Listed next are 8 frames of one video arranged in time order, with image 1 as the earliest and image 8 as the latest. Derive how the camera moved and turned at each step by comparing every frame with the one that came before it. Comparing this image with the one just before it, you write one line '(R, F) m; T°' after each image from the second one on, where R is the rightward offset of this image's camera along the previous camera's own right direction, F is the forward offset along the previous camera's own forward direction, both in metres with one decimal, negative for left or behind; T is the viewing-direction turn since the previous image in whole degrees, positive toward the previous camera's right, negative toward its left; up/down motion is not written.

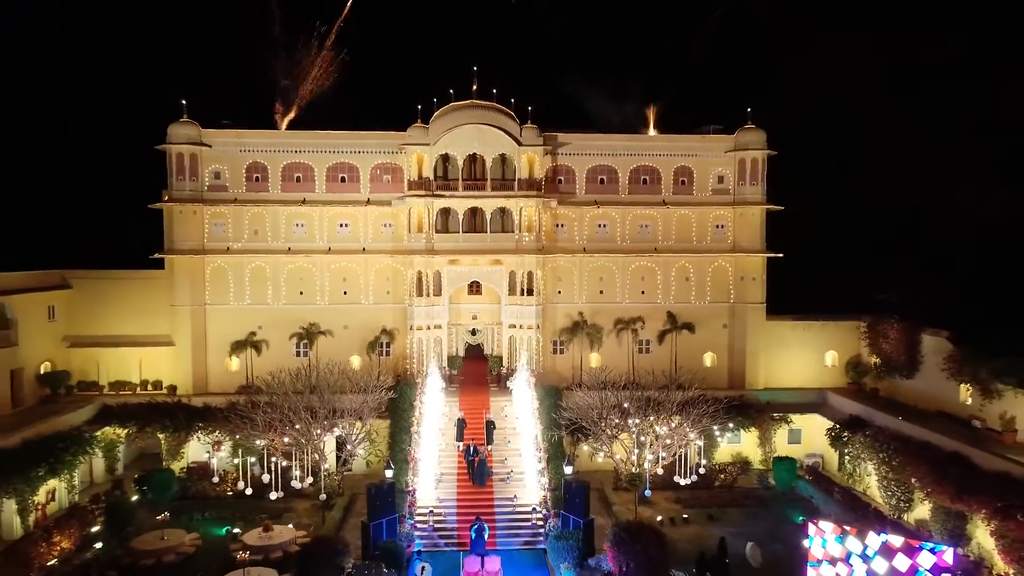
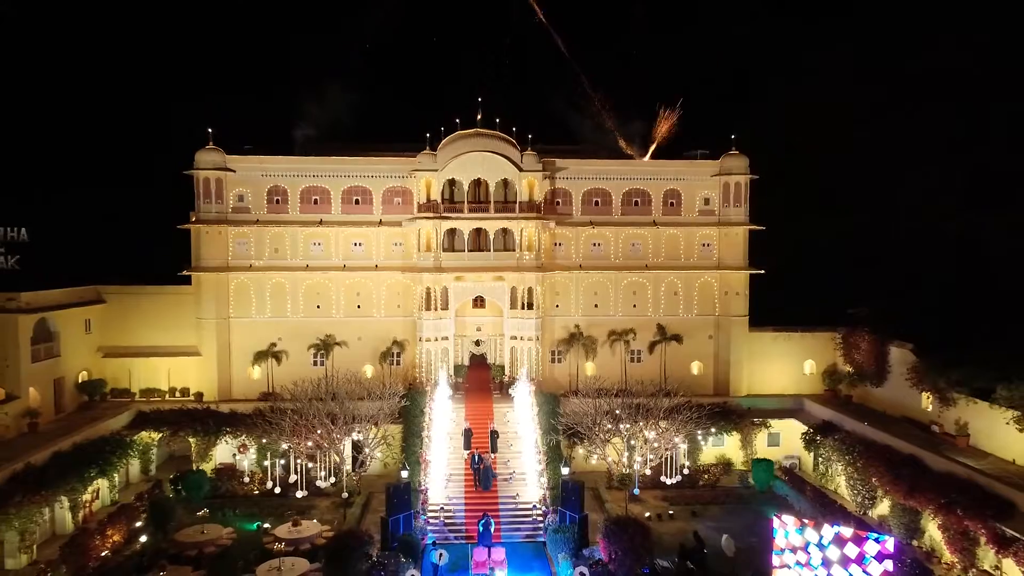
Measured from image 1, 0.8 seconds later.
(-0.2, -2.5) m; 0°
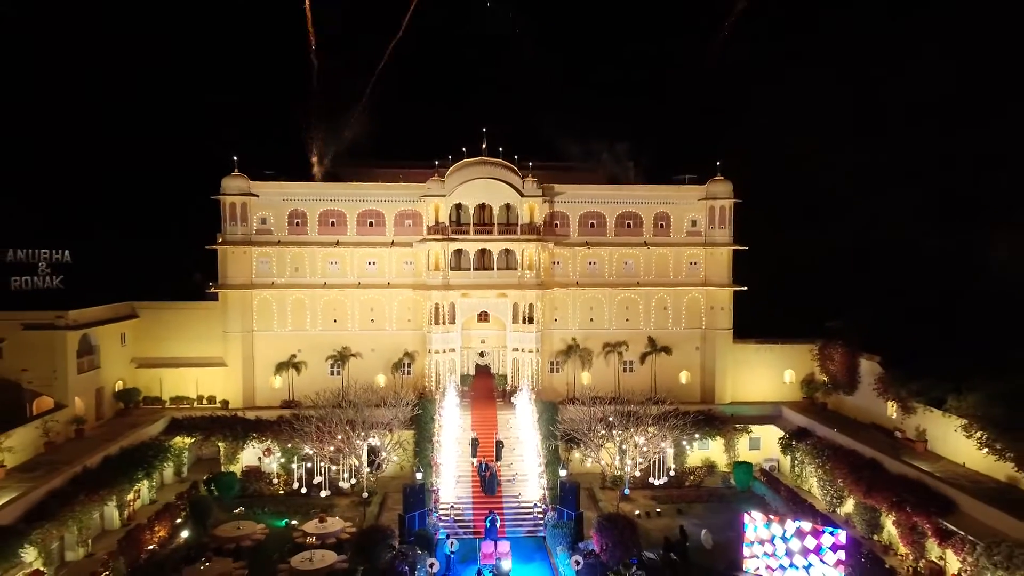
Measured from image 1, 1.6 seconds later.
(-0.2, -2.8) m; 0°
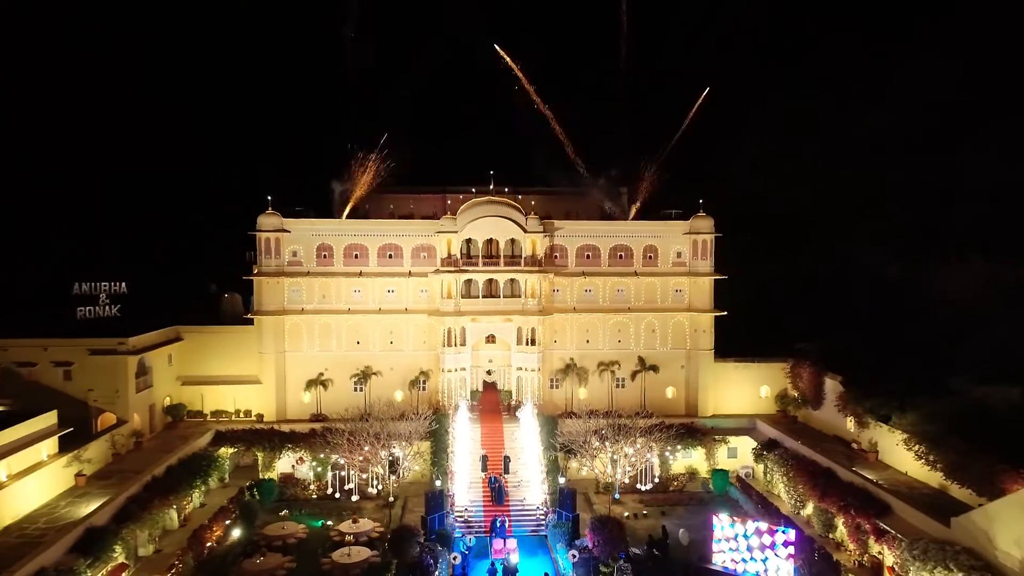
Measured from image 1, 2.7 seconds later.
(-0.3, -4.4) m; 0°
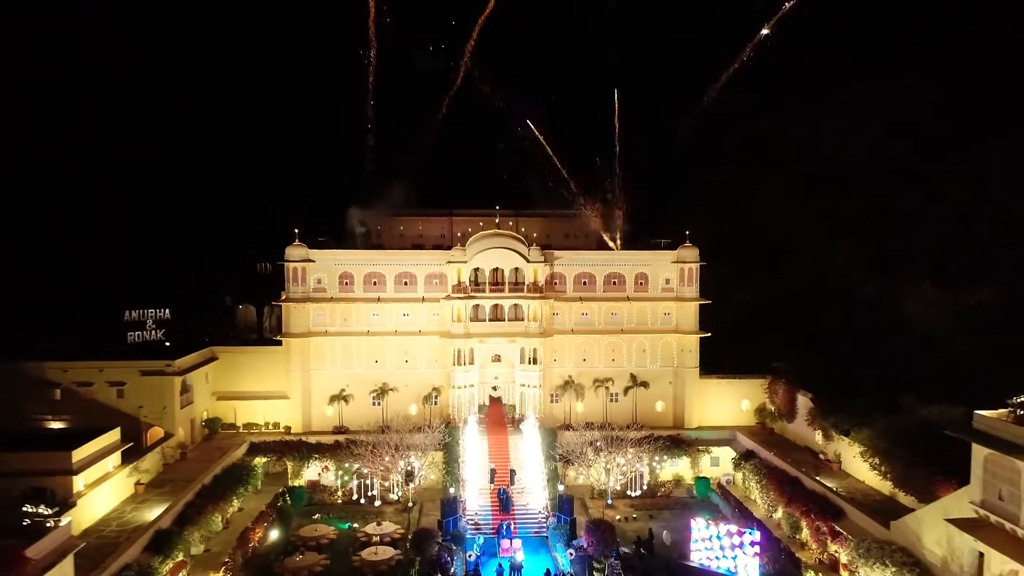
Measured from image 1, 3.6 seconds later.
(-0.3, -4.3) m; 0°
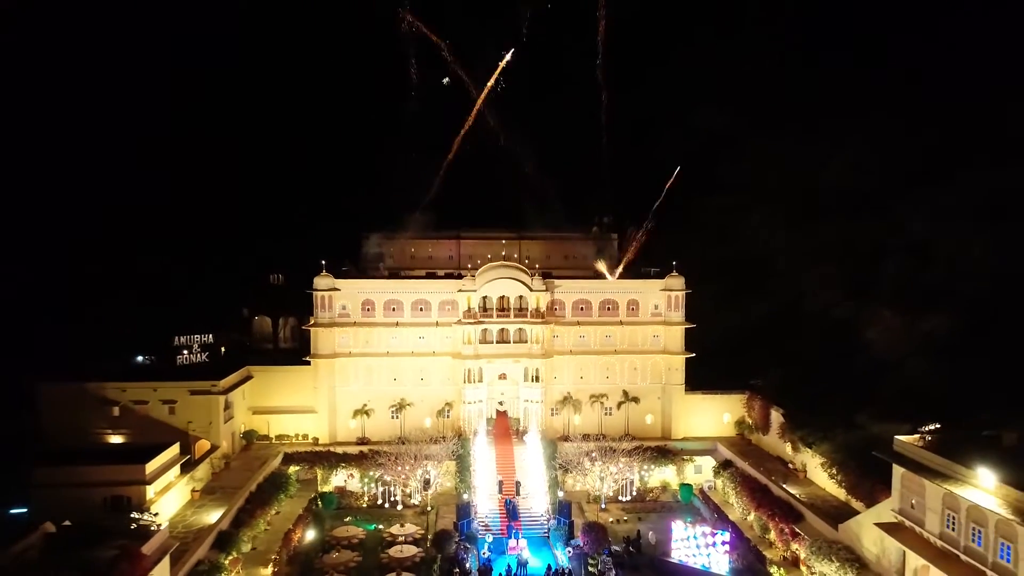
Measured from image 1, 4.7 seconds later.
(-0.4, -5.2) m; 0°
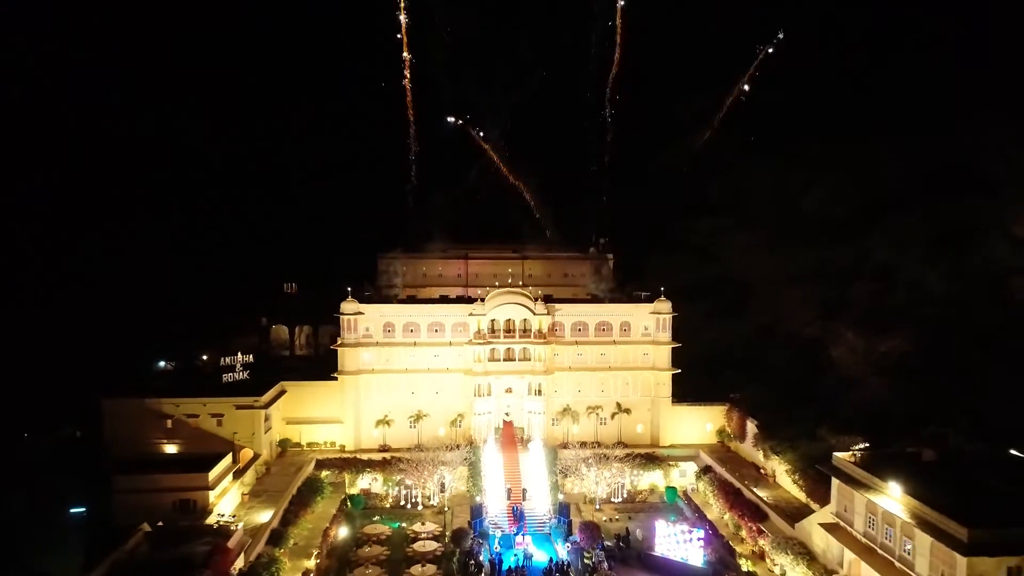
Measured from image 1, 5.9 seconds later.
(-0.5, -6.1) m; 0°
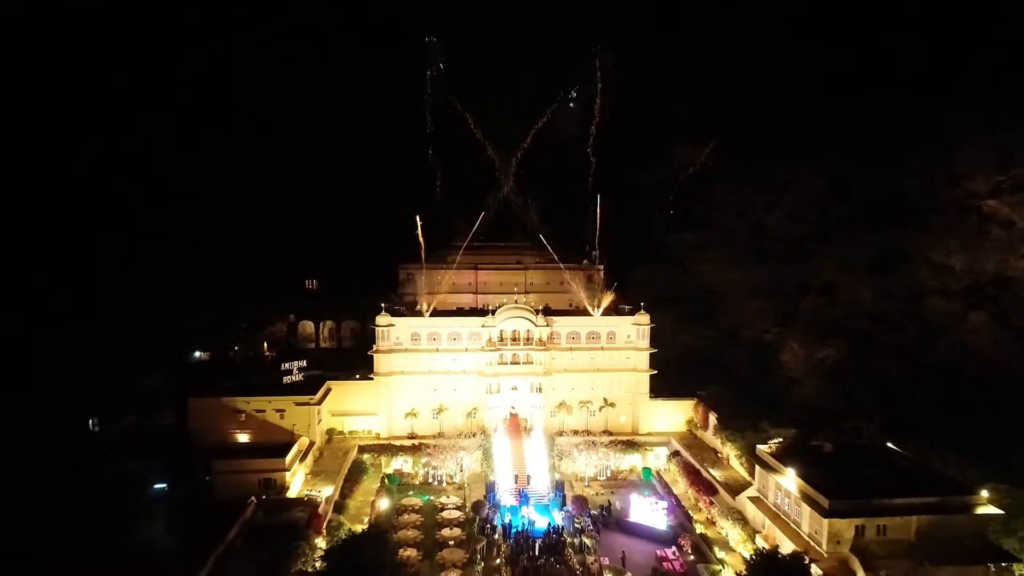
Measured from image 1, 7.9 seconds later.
(-0.7, -11.6) m; 0°
